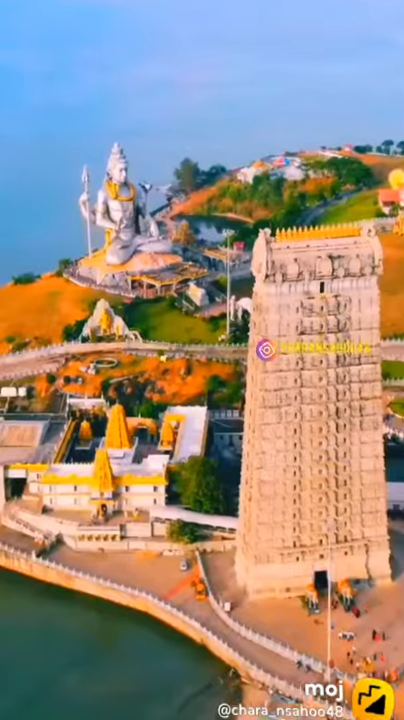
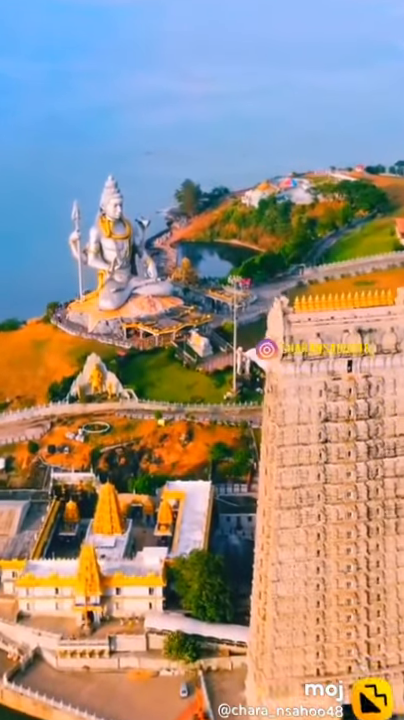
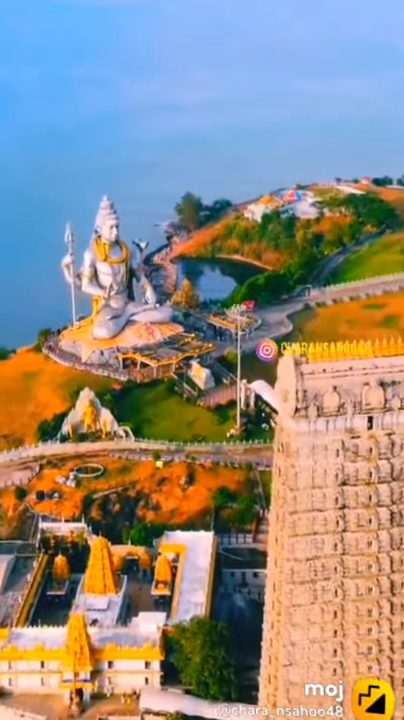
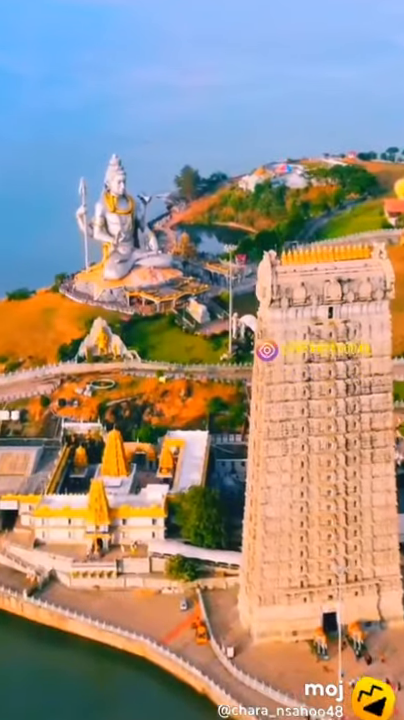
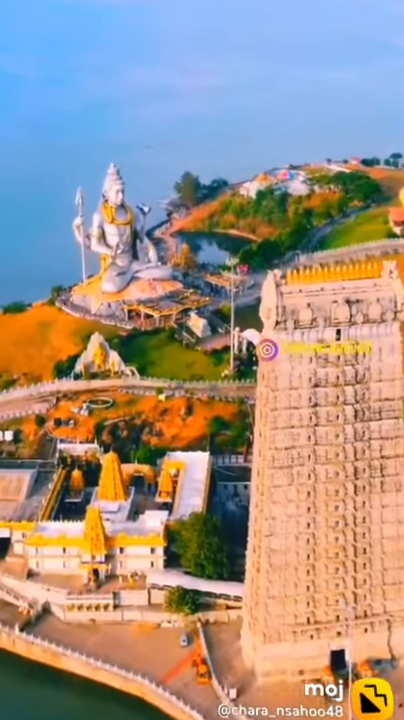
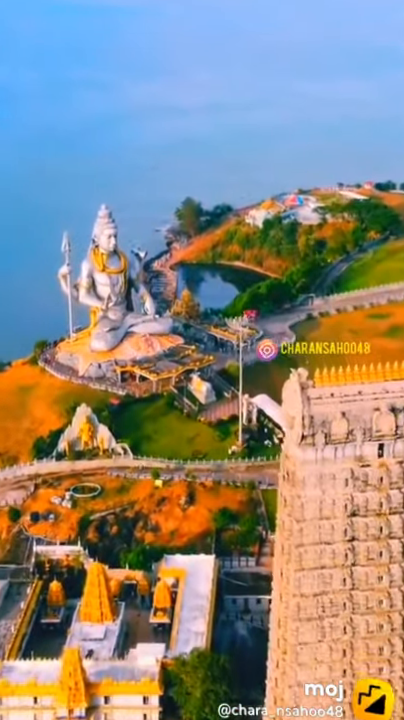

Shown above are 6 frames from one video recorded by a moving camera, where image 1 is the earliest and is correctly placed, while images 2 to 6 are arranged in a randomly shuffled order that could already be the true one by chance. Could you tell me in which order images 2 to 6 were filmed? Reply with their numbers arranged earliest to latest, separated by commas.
4, 5, 2, 3, 6
